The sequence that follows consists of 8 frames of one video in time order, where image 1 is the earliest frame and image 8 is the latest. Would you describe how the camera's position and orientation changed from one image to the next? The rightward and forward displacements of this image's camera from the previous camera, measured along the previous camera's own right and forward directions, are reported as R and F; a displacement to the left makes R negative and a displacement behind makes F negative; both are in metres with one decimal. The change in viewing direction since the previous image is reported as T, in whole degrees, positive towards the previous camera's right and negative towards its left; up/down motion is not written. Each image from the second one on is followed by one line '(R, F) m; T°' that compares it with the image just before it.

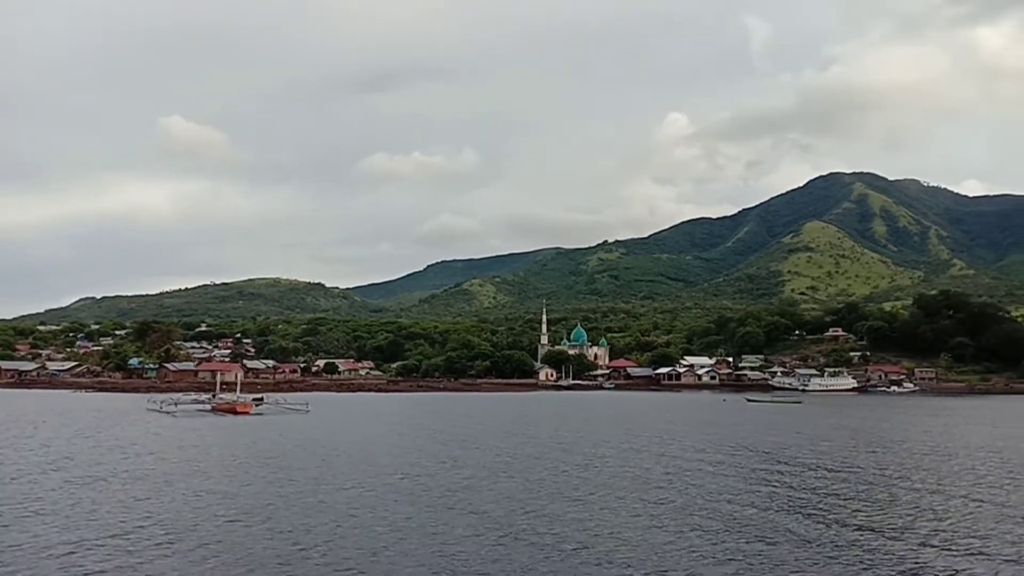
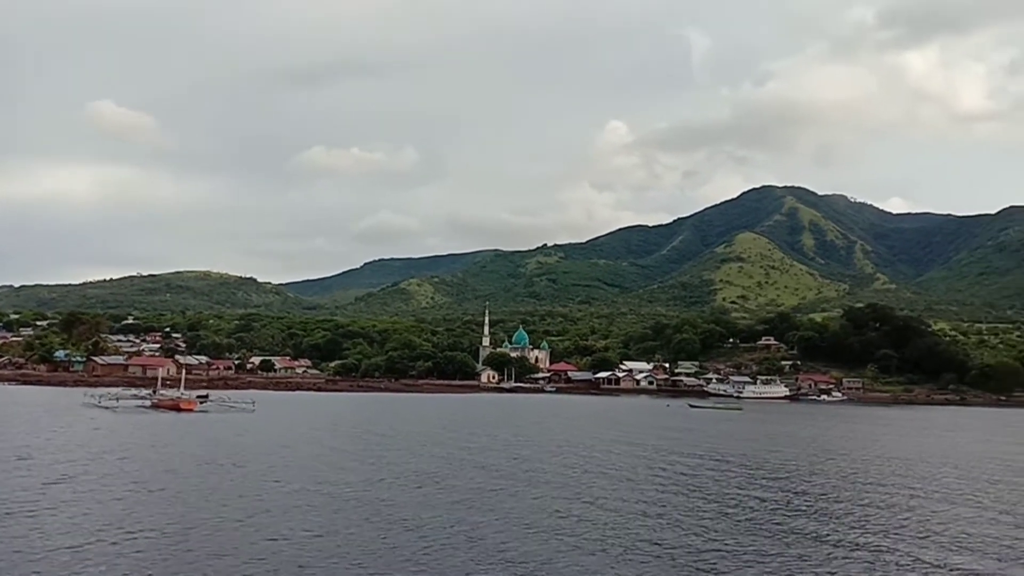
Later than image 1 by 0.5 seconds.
(-1.6, +0.2) m; +4°
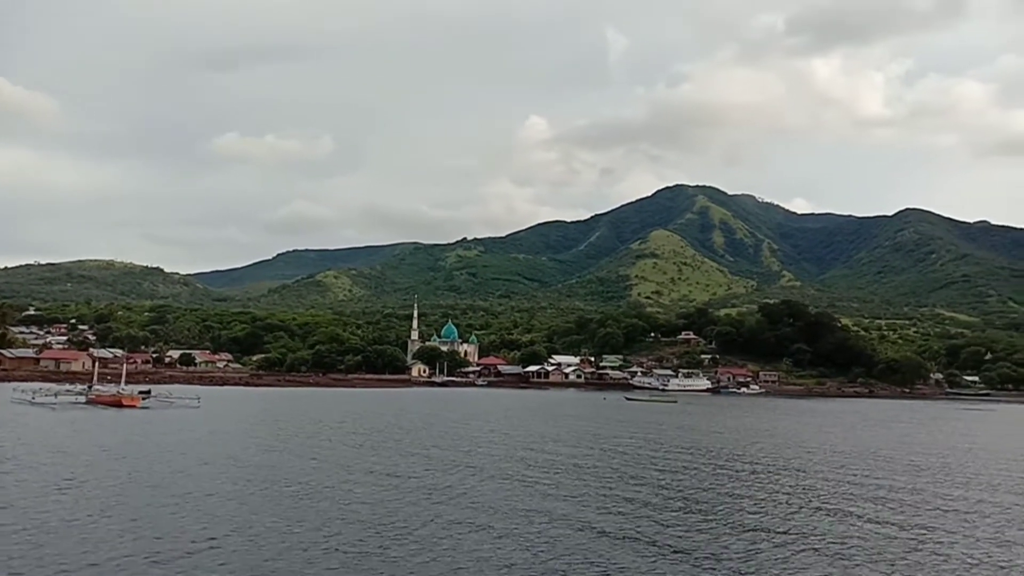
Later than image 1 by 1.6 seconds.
(-3.4, +0.5) m; +6°
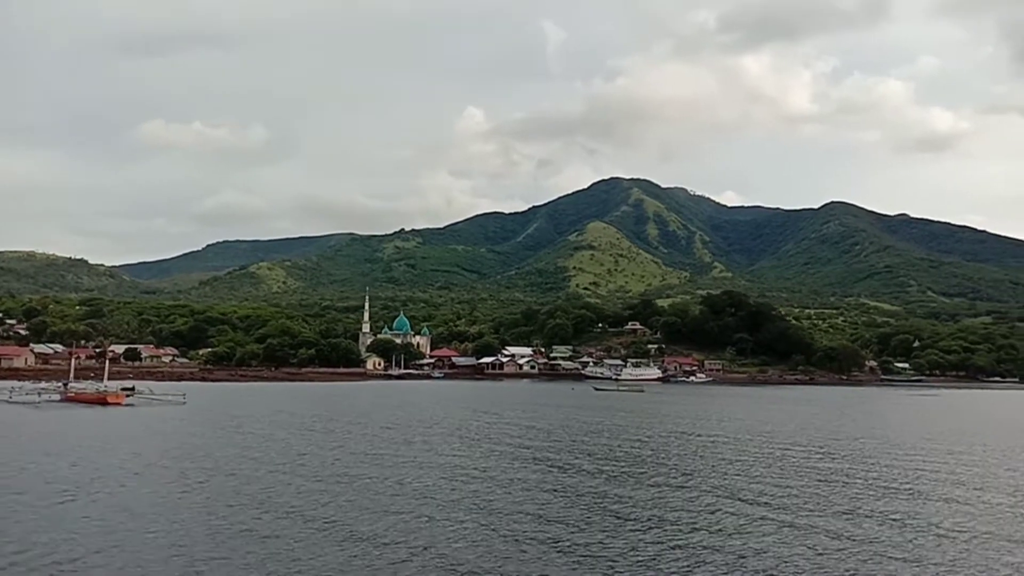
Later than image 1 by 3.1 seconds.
(-4.8, +0.3) m; +5°
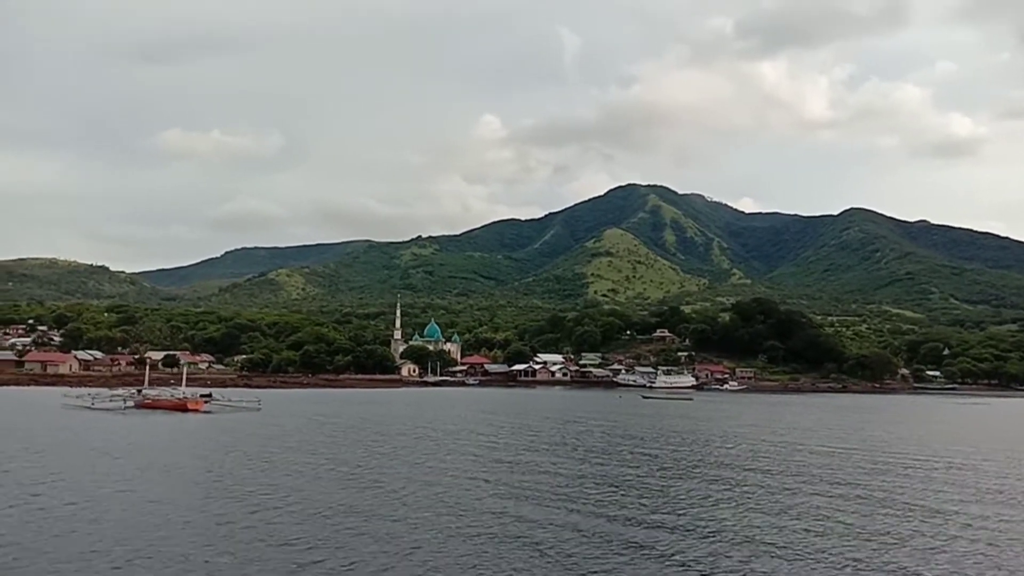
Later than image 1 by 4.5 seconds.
(-4.6, +0.1) m; 0°
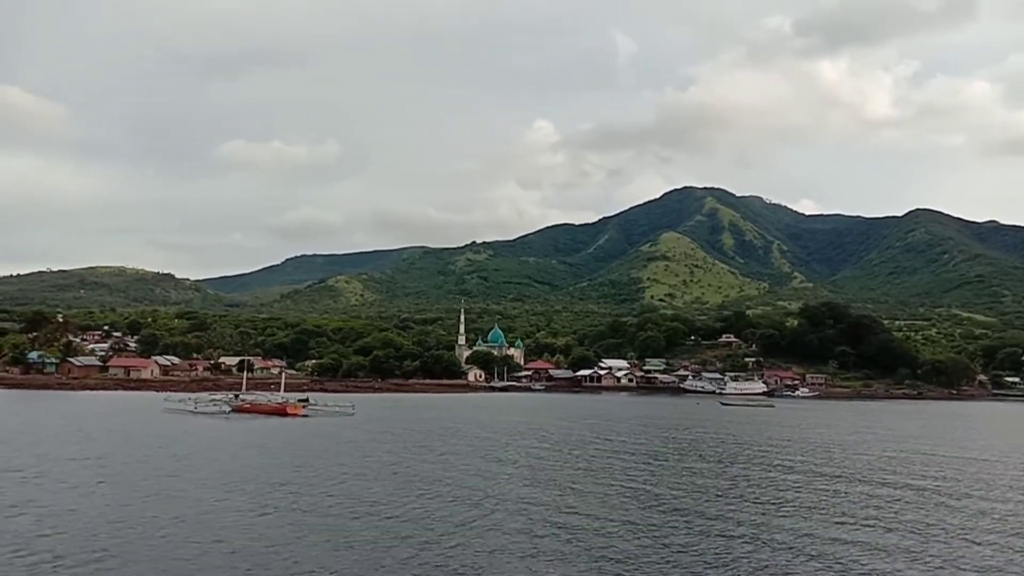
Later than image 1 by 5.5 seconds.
(-2.9, +0.1) m; -3°
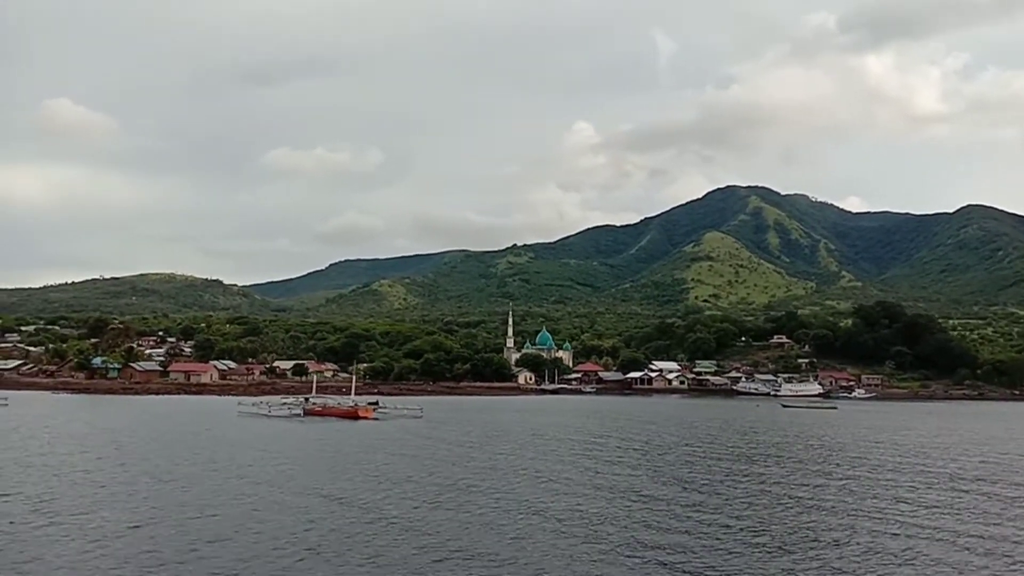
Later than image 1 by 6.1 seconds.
(-2.0, +0.1) m; -2°
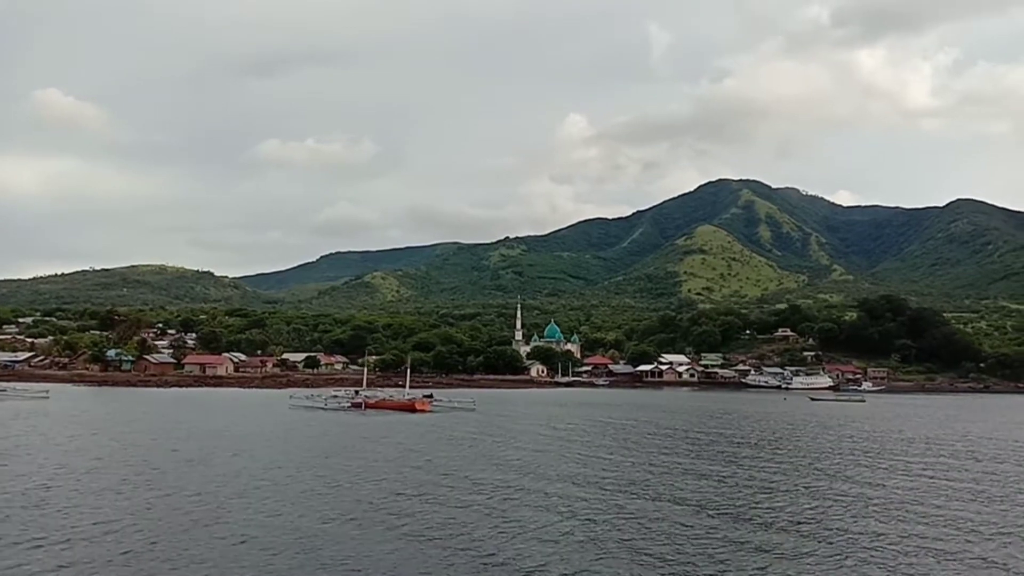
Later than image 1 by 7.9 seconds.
(-5.1, +1.0) m; +1°
